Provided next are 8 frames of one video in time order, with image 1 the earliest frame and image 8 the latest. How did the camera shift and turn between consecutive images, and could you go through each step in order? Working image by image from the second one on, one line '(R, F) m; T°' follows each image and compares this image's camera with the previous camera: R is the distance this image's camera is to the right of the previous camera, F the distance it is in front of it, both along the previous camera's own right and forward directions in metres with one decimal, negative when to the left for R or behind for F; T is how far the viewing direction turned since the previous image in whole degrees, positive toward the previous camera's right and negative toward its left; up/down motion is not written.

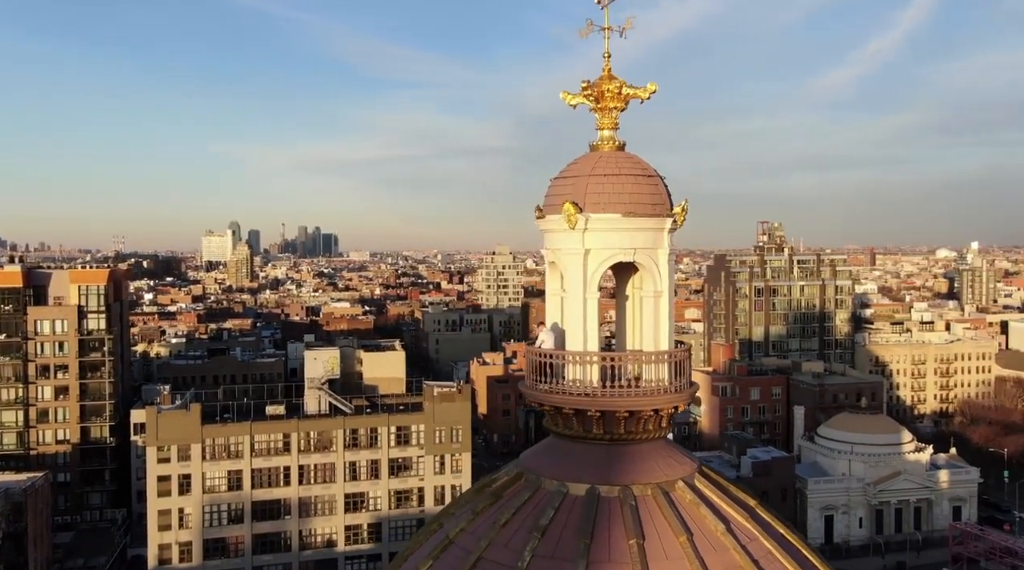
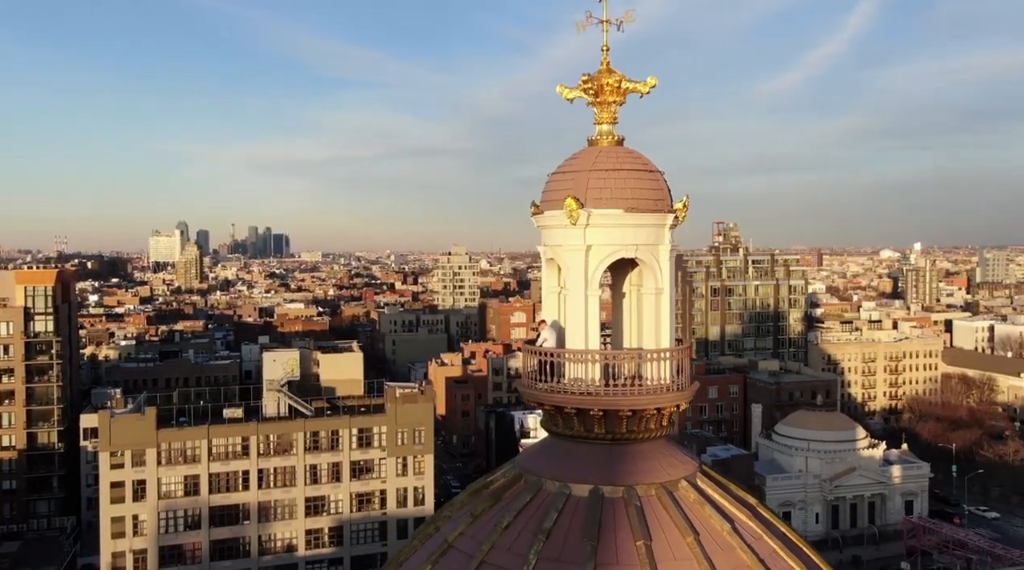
(-0.4, +0.2) m; +3°
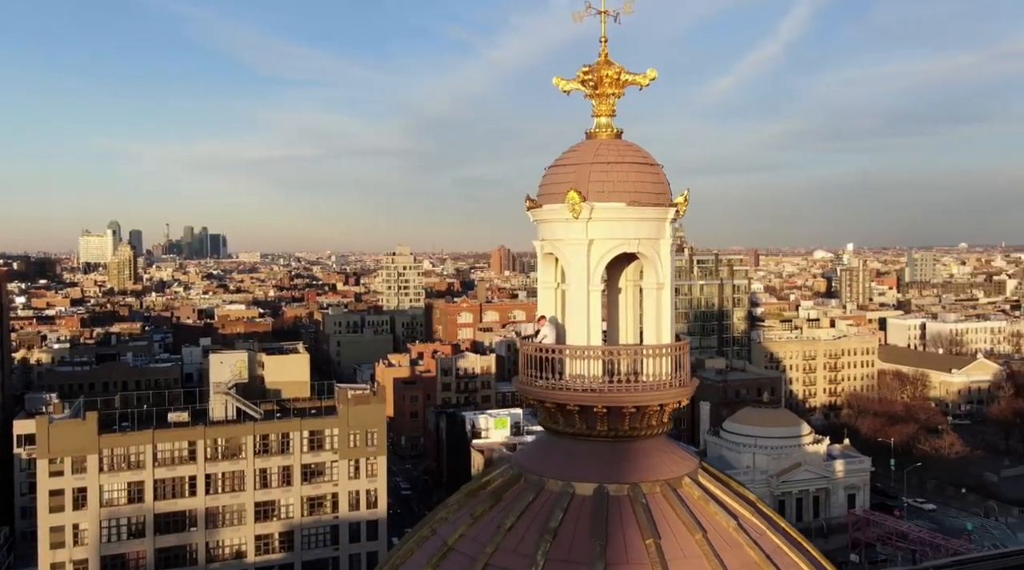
(-0.5, +0.2) m; +4°
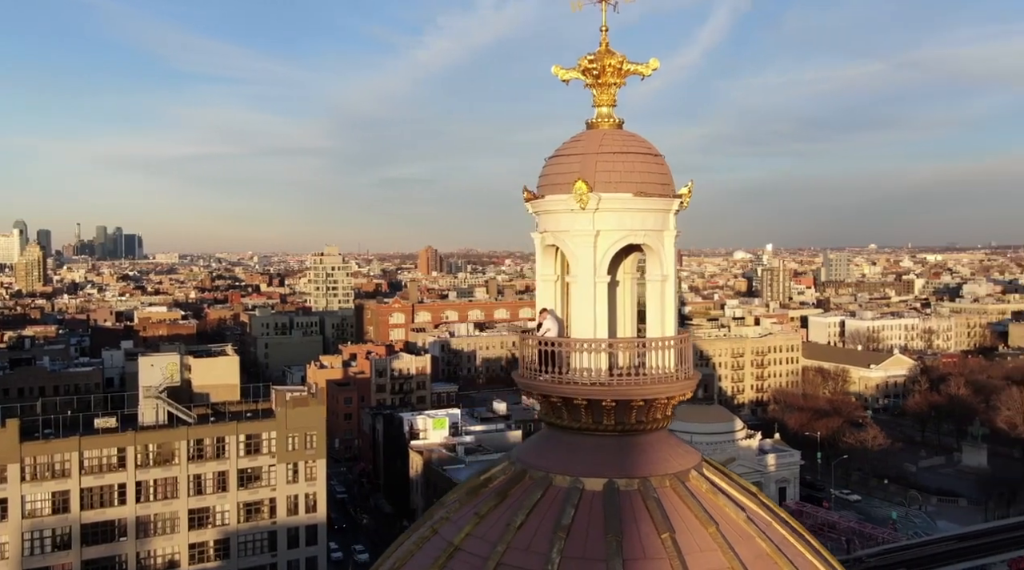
(-0.7, +0.2) m; +5°
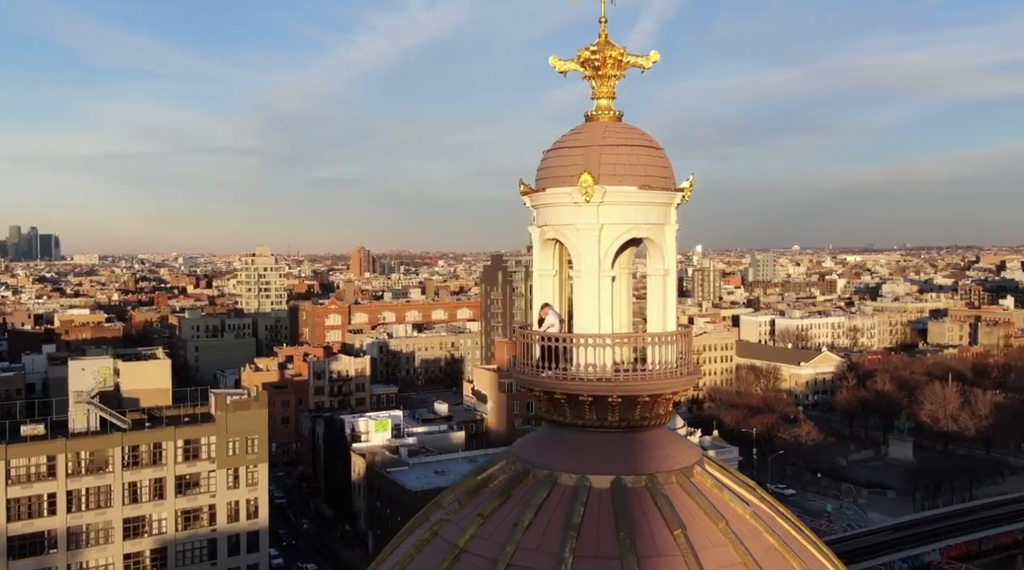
(-0.6, +0.2) m; +5°
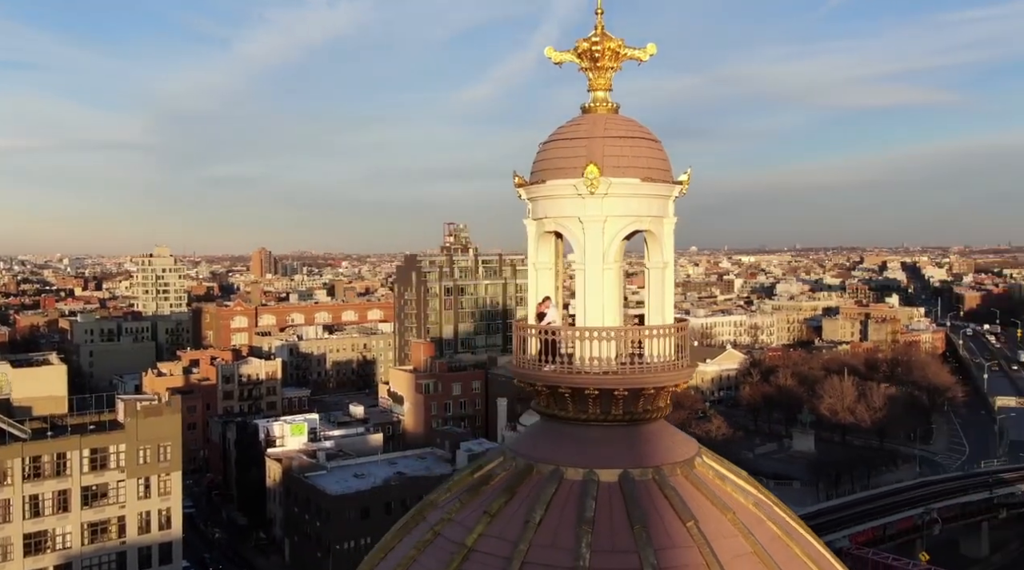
(-0.9, +0.2) m; +6°
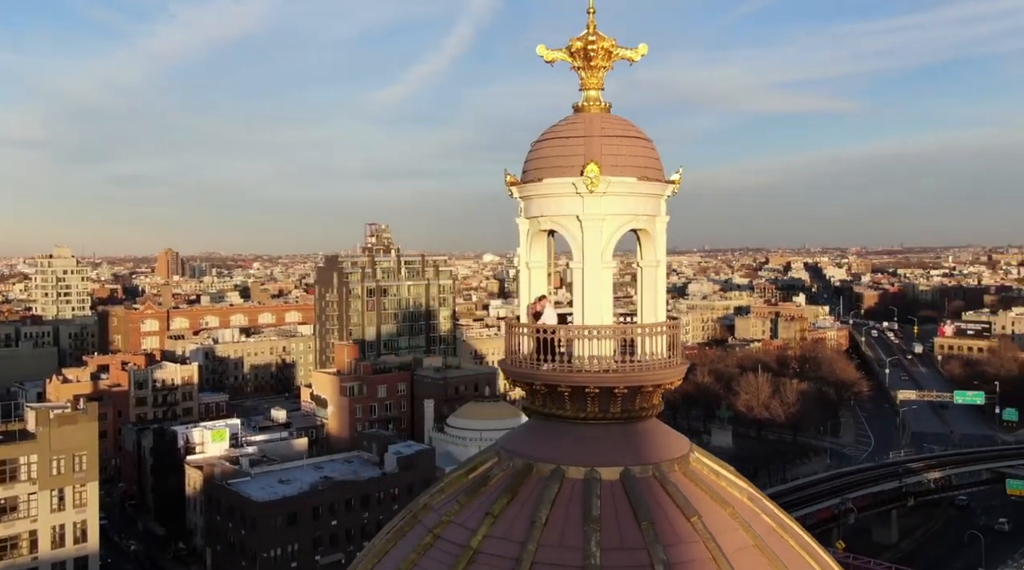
(-0.7, +0.1) m; +6°
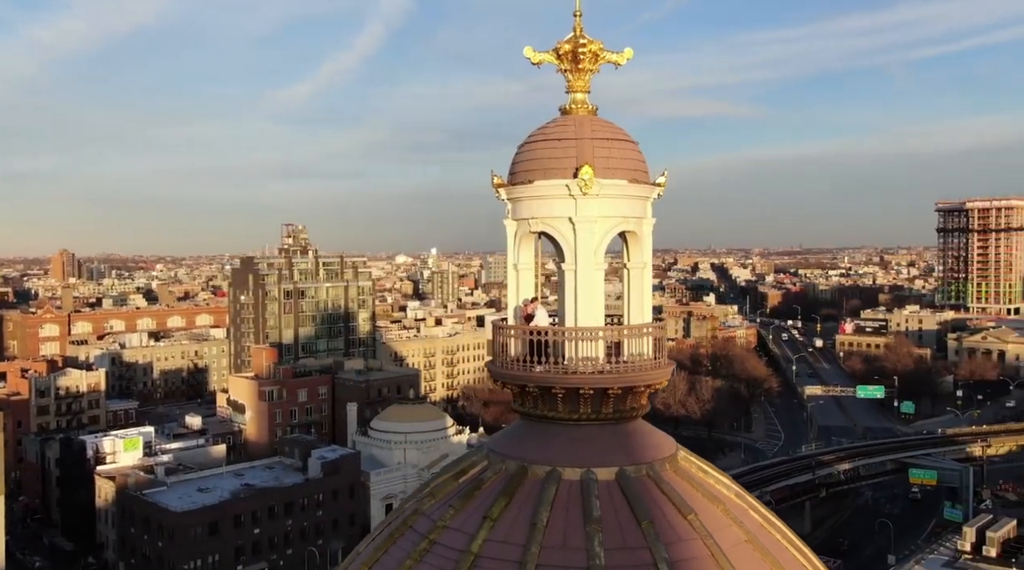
(-0.7, +0.1) m; +6°
